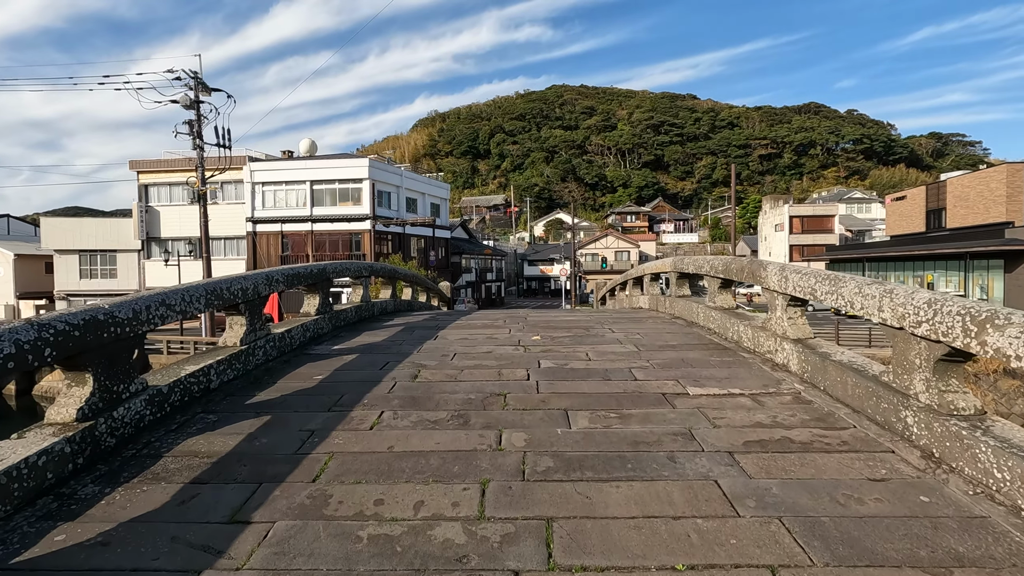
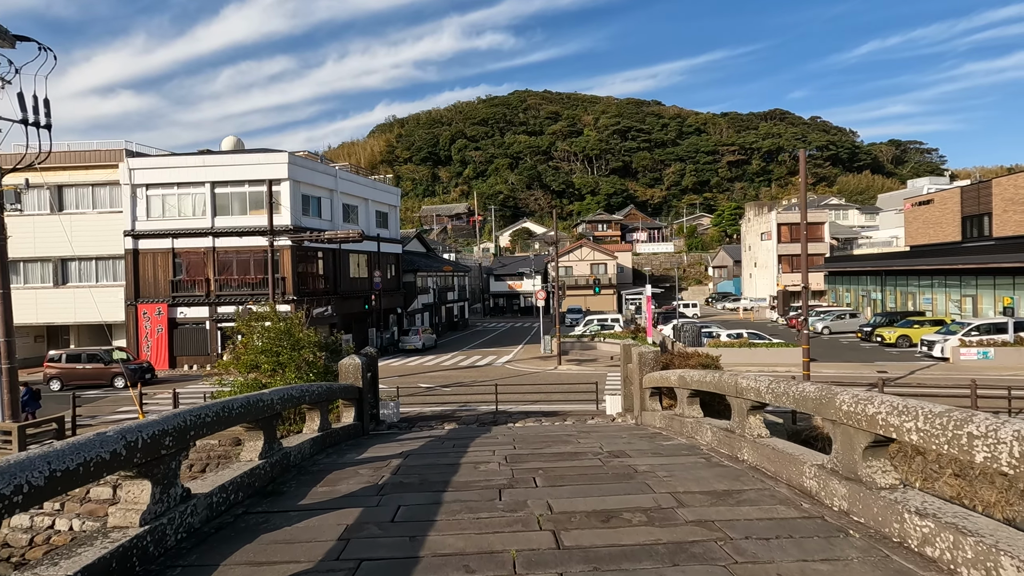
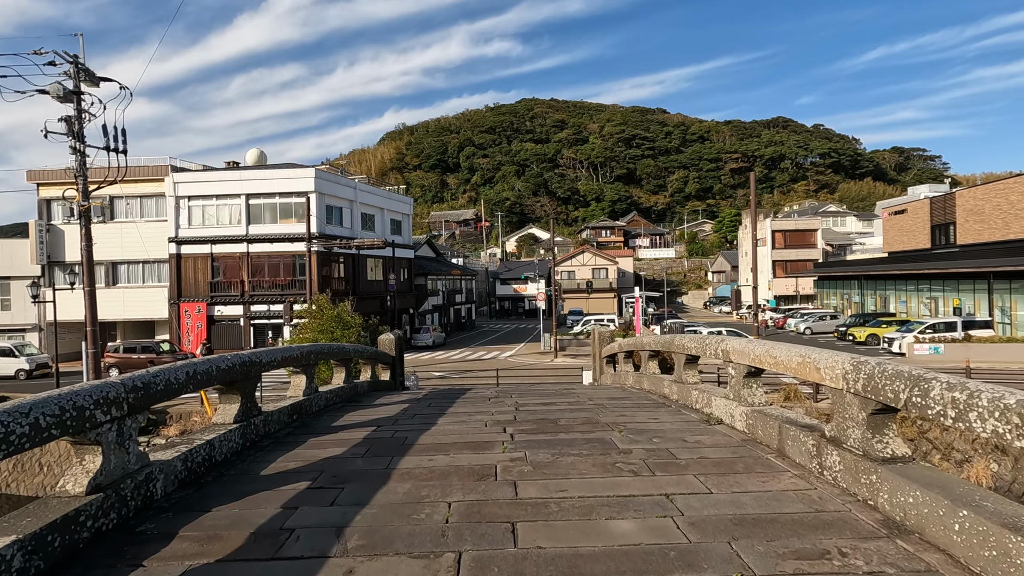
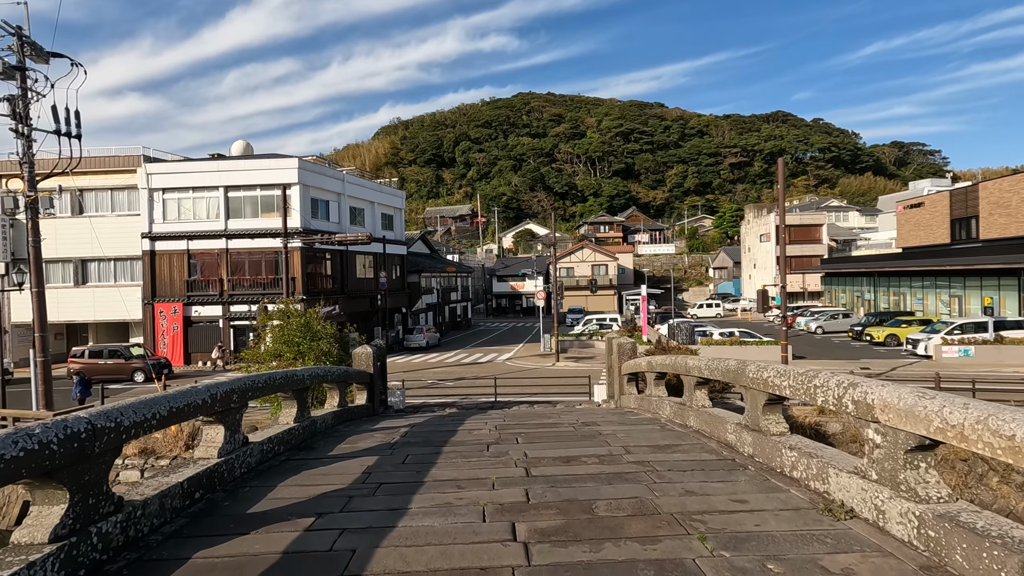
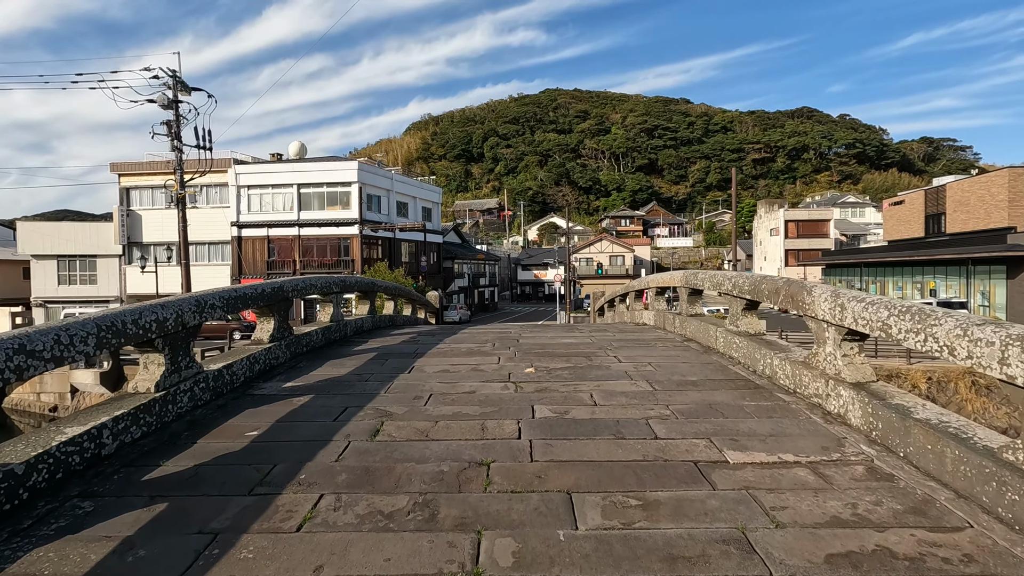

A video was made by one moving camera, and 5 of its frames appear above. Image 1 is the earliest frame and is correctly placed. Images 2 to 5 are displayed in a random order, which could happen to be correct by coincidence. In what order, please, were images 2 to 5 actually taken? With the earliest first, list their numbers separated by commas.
5, 3, 4, 2
